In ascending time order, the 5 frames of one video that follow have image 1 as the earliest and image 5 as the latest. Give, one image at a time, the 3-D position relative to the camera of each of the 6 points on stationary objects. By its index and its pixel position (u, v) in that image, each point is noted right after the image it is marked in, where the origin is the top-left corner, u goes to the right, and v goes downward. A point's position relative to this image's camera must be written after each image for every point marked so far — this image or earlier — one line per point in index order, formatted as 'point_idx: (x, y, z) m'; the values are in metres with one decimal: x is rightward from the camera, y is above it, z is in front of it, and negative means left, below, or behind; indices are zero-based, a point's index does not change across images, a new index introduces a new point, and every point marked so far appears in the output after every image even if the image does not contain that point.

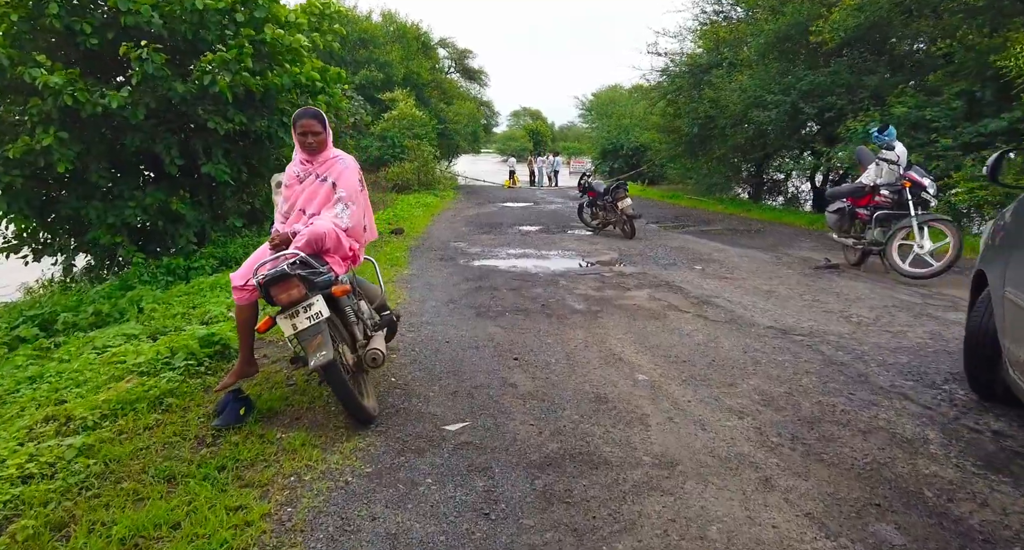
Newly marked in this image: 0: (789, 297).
0: (+2.7, -0.2, +6.4) m
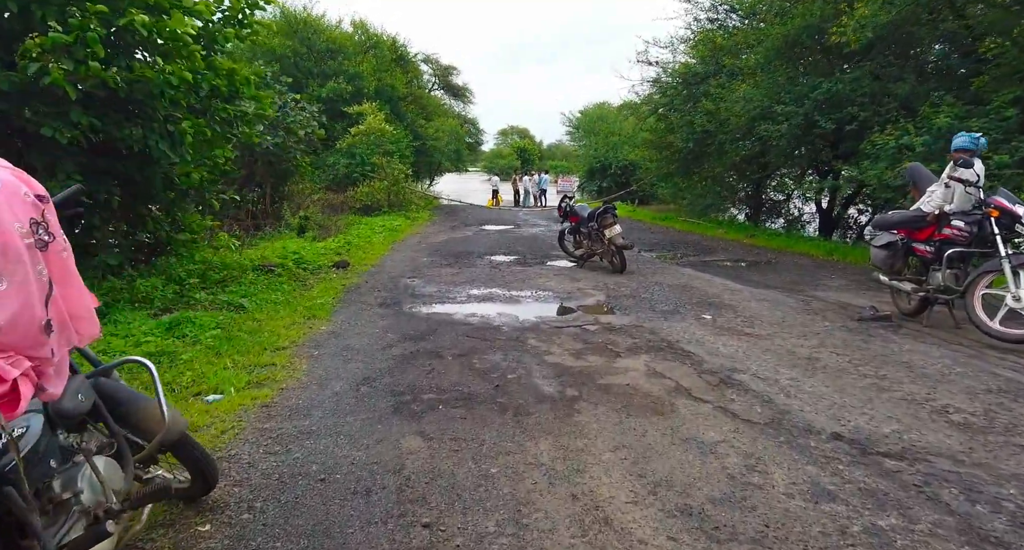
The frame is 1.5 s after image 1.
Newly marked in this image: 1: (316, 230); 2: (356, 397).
0: (+2.3, -0.7, +4.6) m
1: (-4.0, +0.9, +13.5) m
2: (-0.9, -0.7, +4.0) m
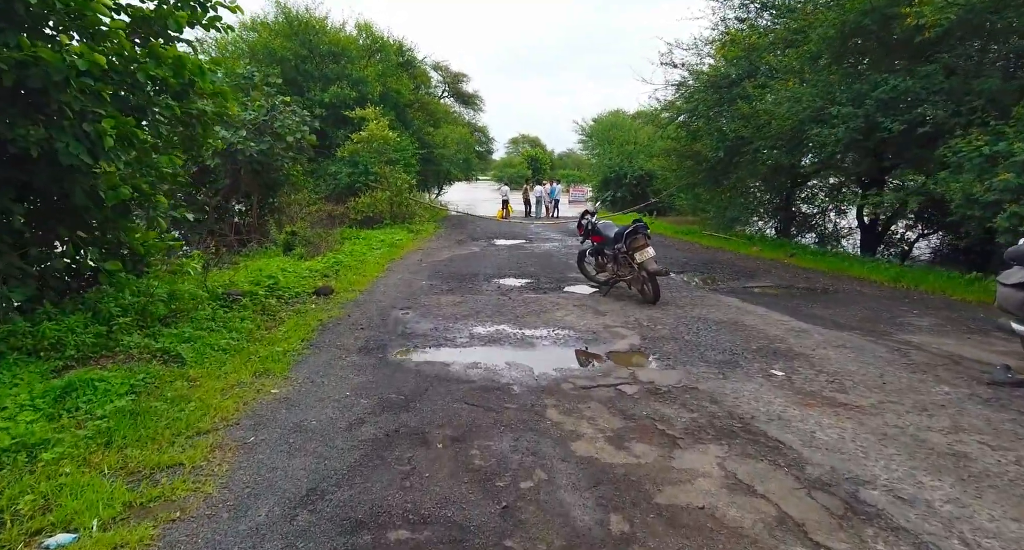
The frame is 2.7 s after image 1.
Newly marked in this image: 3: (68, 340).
0: (+2.3, -1.0, +3.1) m
1: (-3.8, +0.5, +12.1) m
2: (-0.9, -1.0, +2.6) m
3: (-3.4, -0.5, +5.1) m
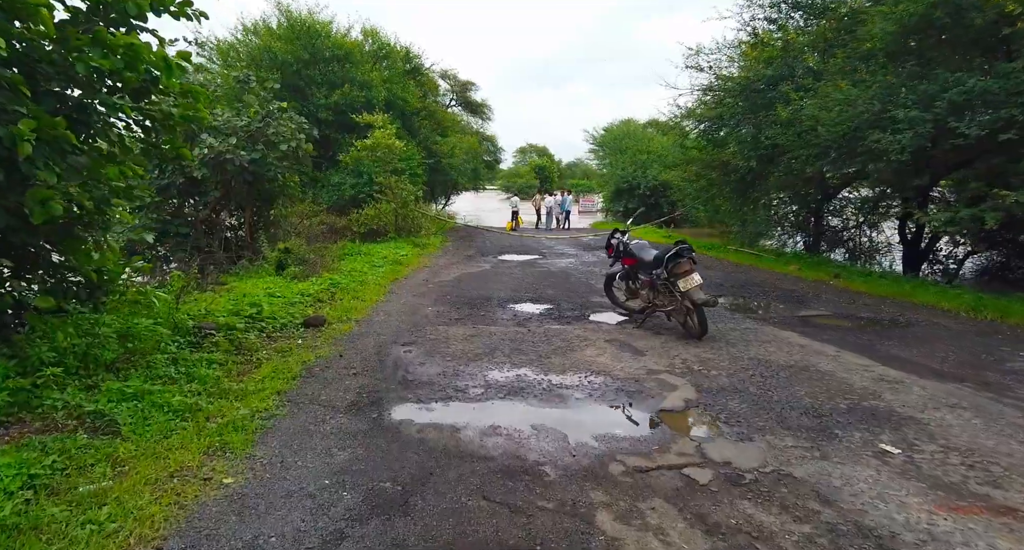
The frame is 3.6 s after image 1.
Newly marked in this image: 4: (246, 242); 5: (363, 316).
0: (+2.5, -1.2, +1.9) m
1: (-3.5, +0.1, +11.0) m
2: (-0.7, -1.2, +1.4) m
3: (-3.2, -0.7, +4.0) m
4: (-5.2, +0.6, +12.9) m
5: (-1.8, -0.5, +8.0) m
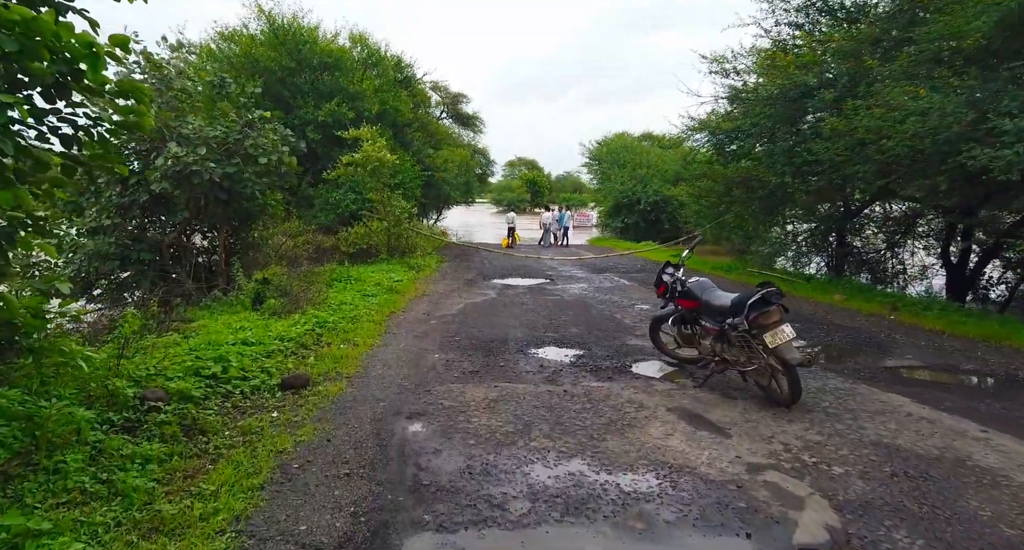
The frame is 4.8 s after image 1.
0: (+2.9, -1.5, +0.5) m
1: (-3.3, -0.4, +9.5) m
2: (-0.3, -1.5, -0.1) m
3: (-2.9, -1.1, +2.4) m
4: (-5.0, +0.1, +11.4) m
5: (-1.5, -0.9, +6.4) m
